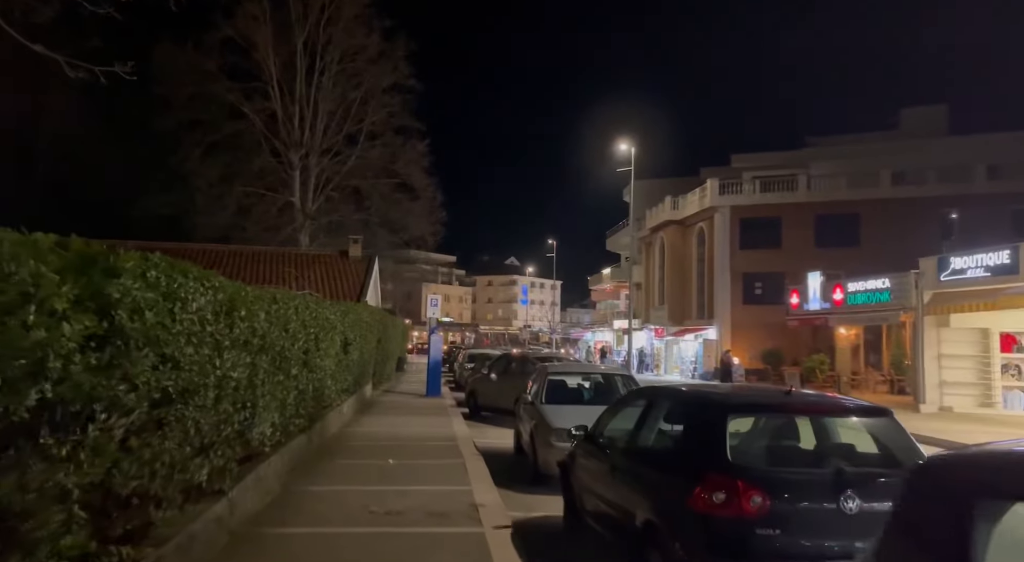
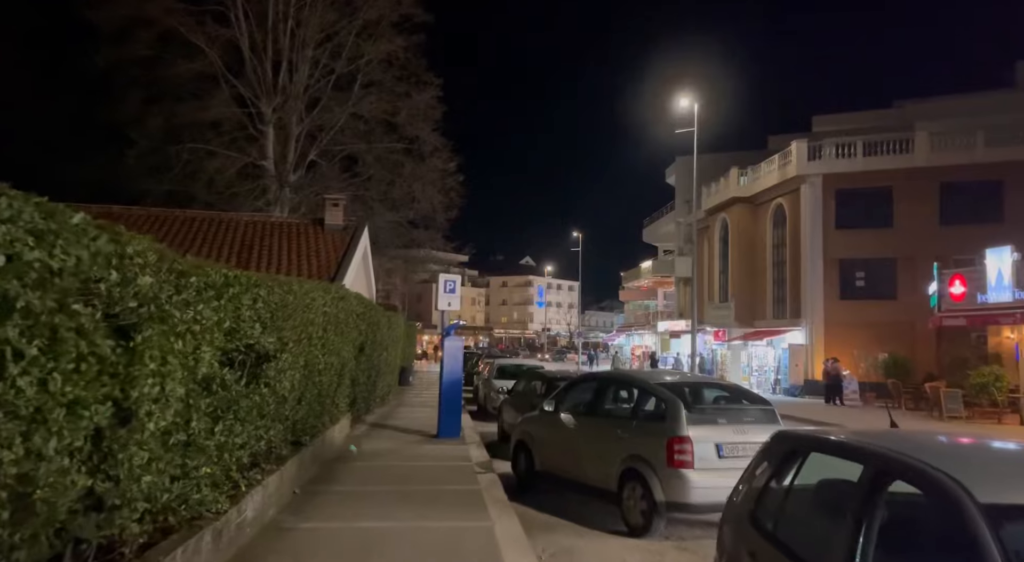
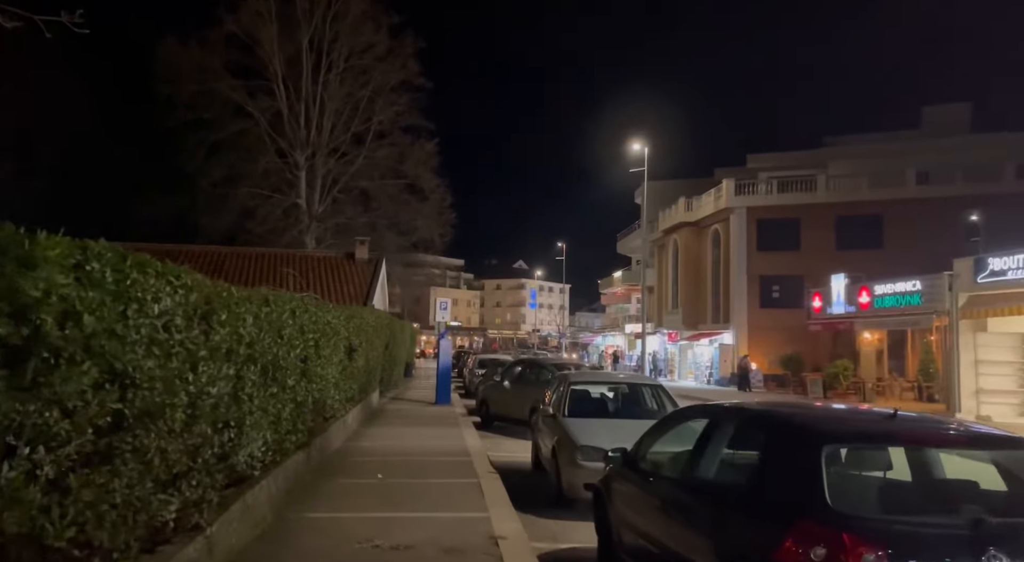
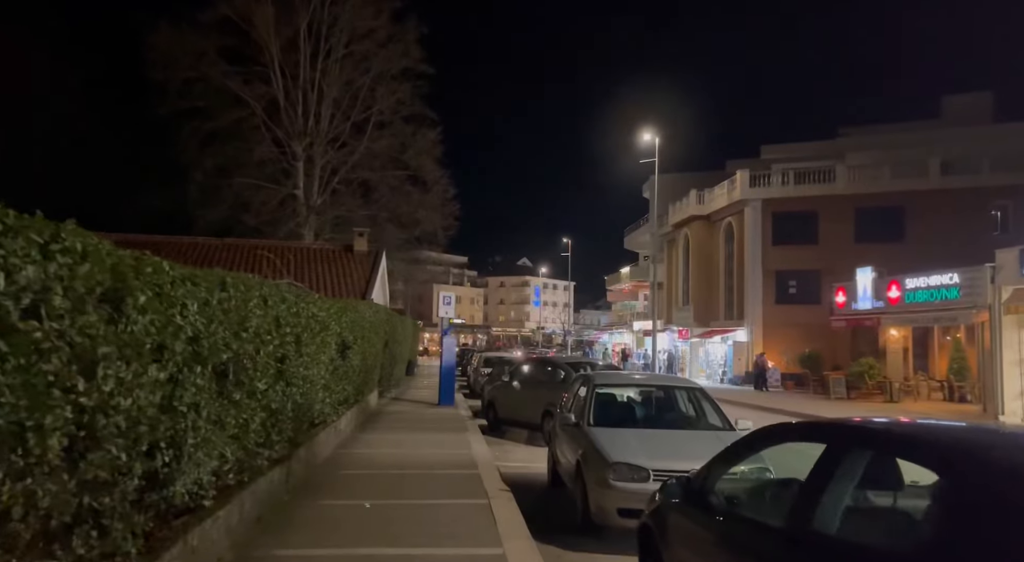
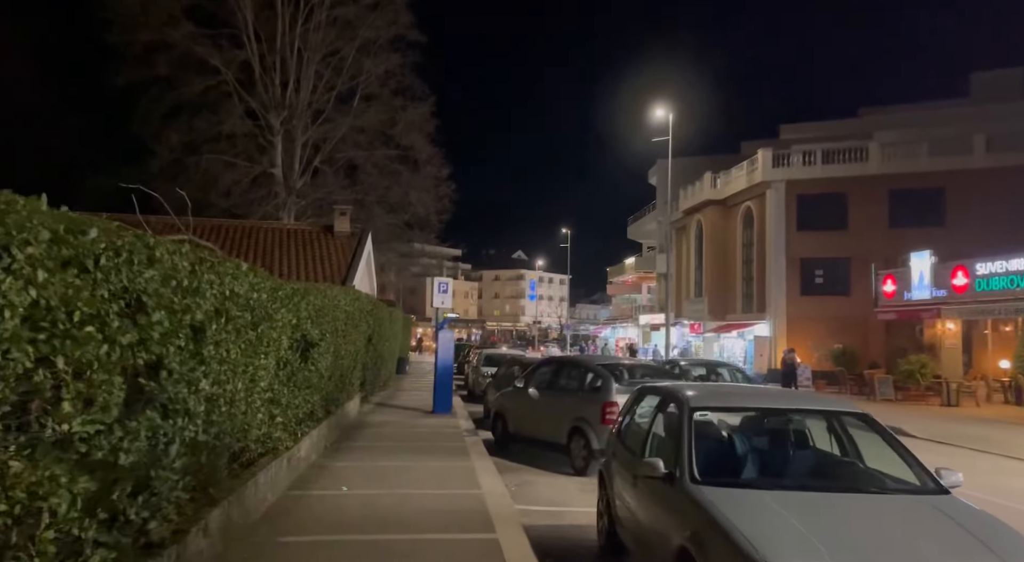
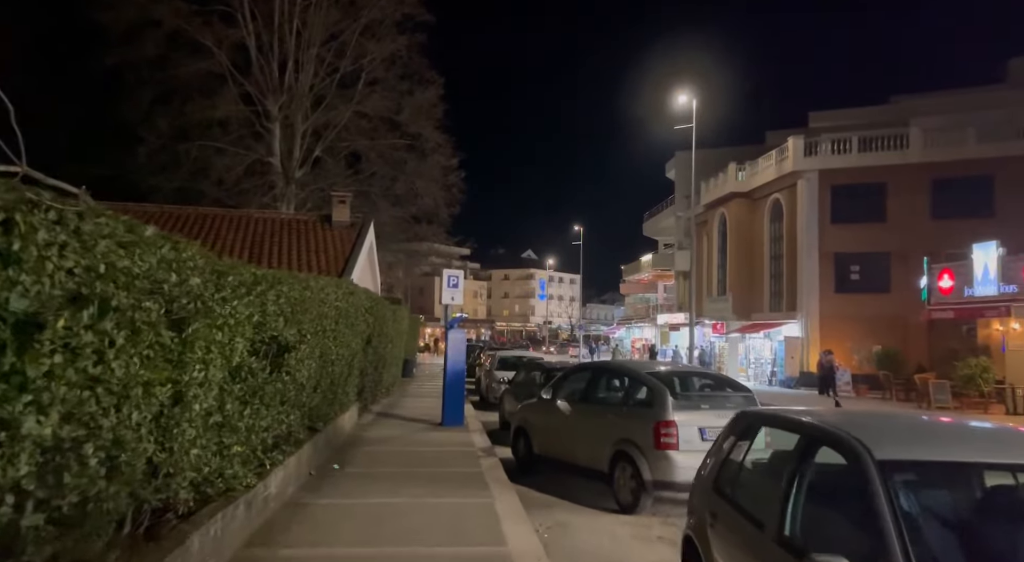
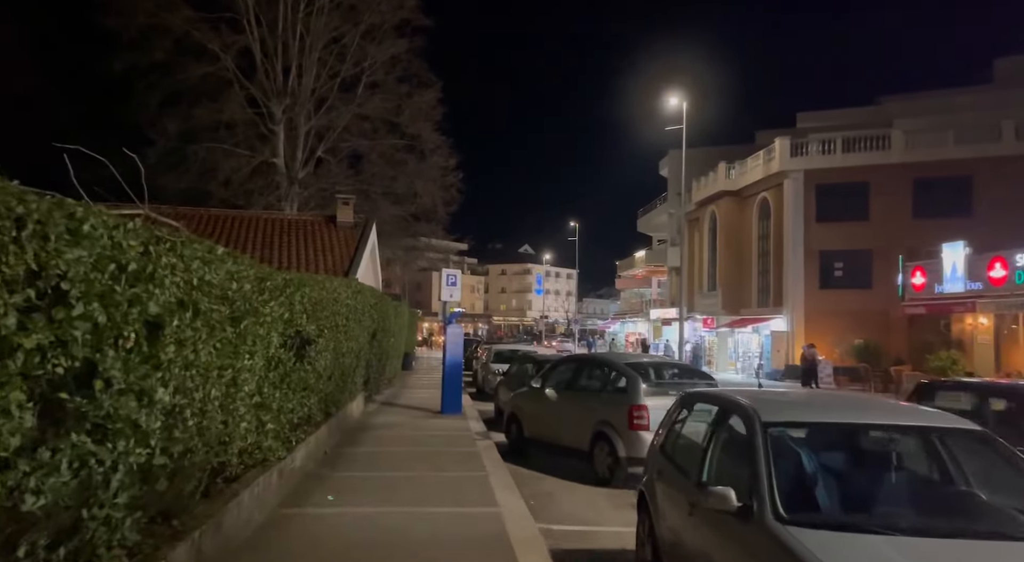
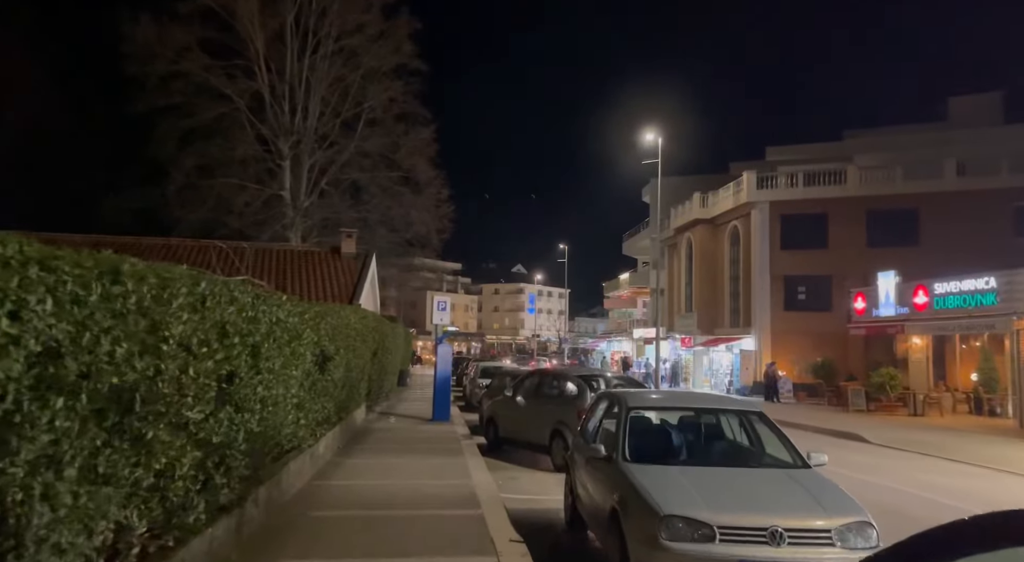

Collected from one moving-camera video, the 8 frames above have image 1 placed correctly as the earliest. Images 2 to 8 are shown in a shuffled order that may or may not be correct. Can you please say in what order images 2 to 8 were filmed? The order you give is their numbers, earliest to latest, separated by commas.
3, 4, 8, 5, 7, 6, 2
